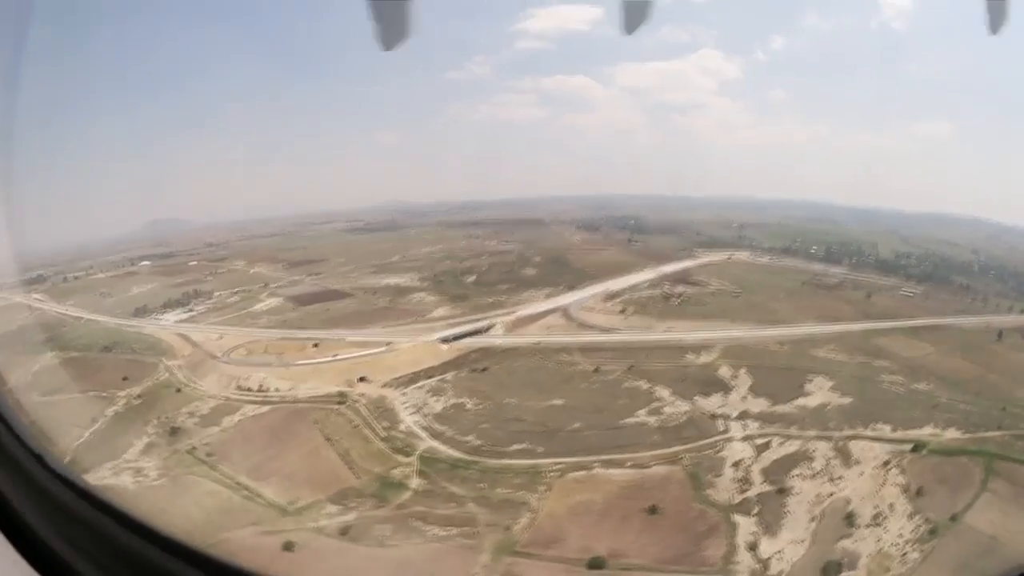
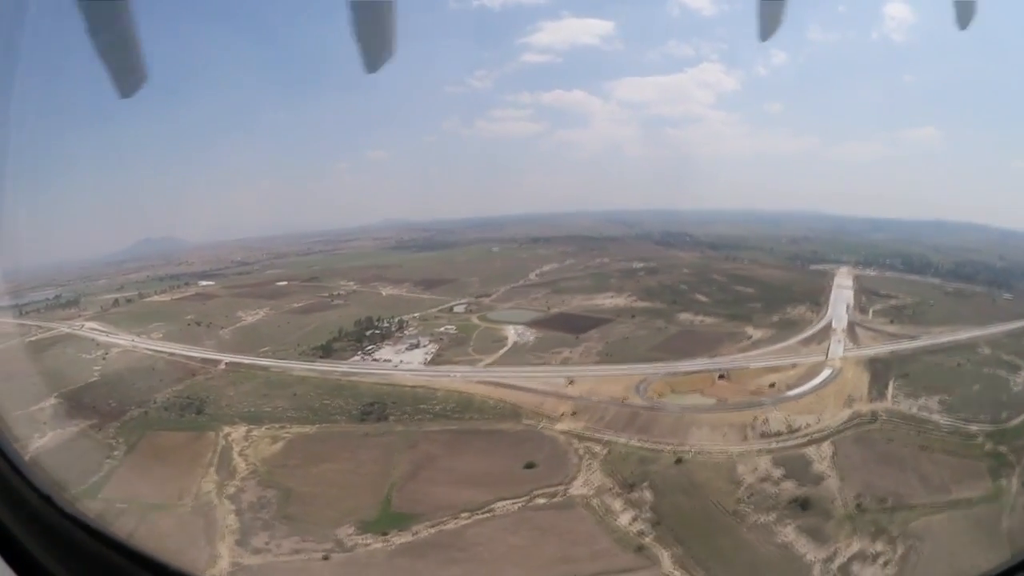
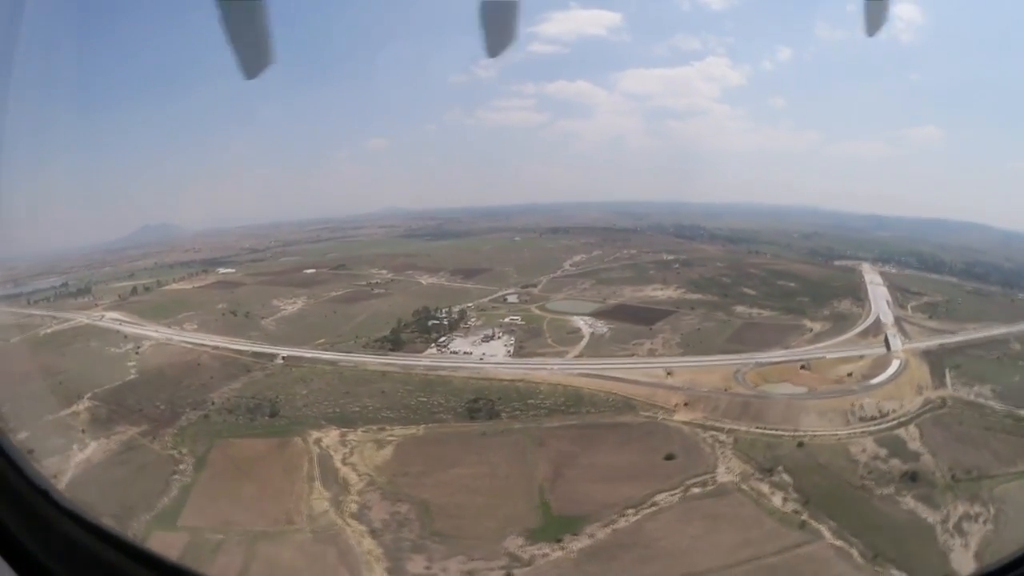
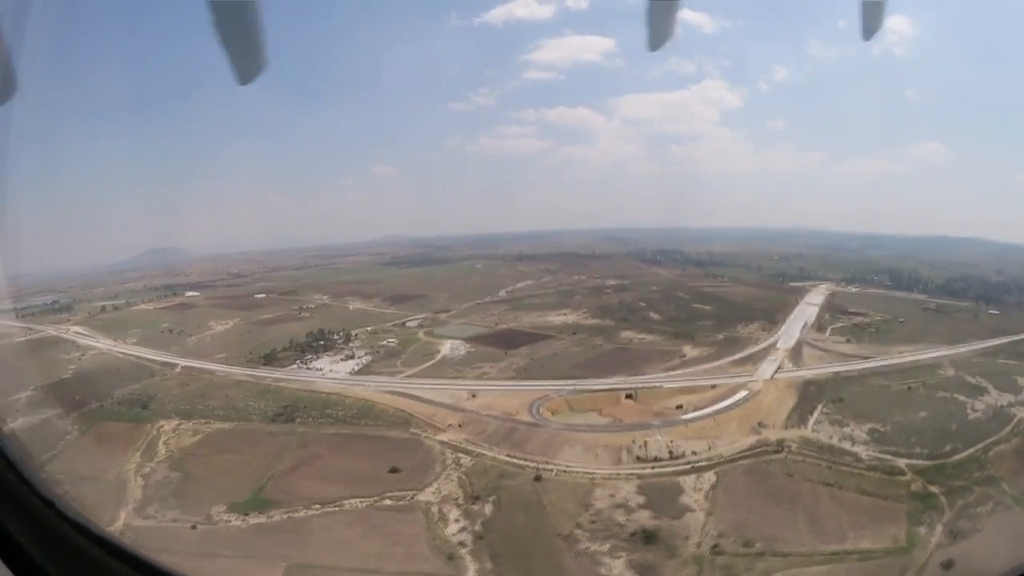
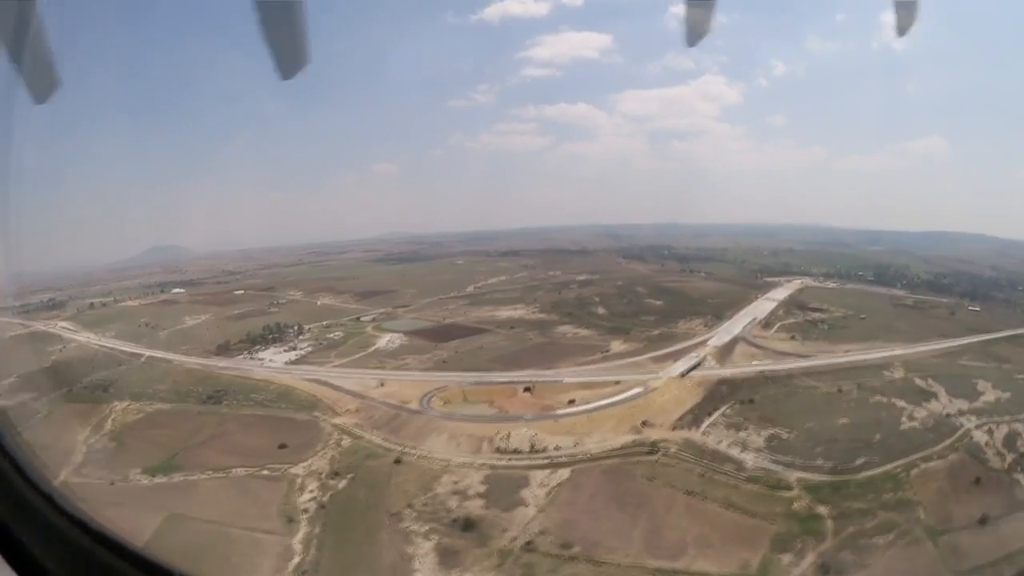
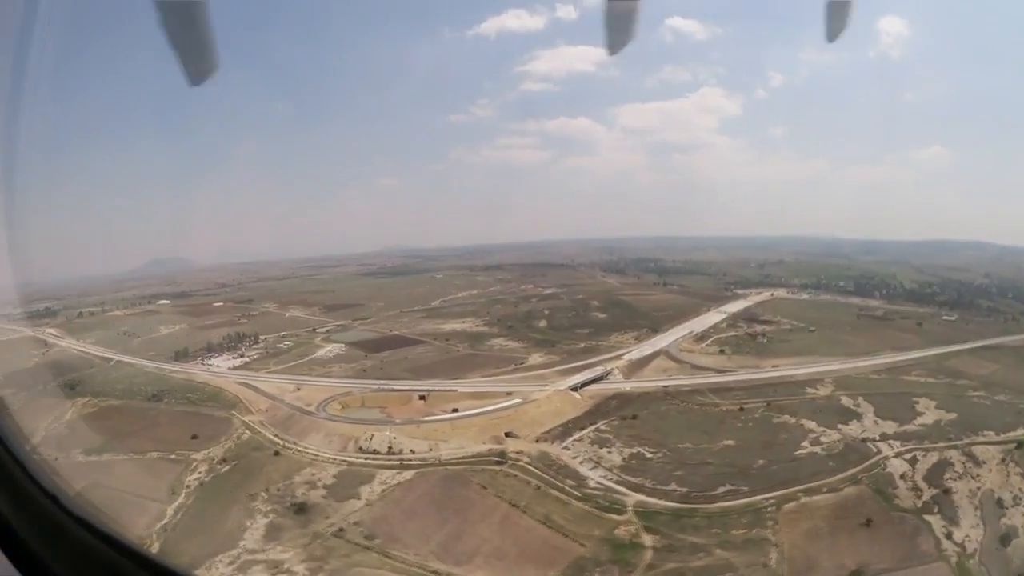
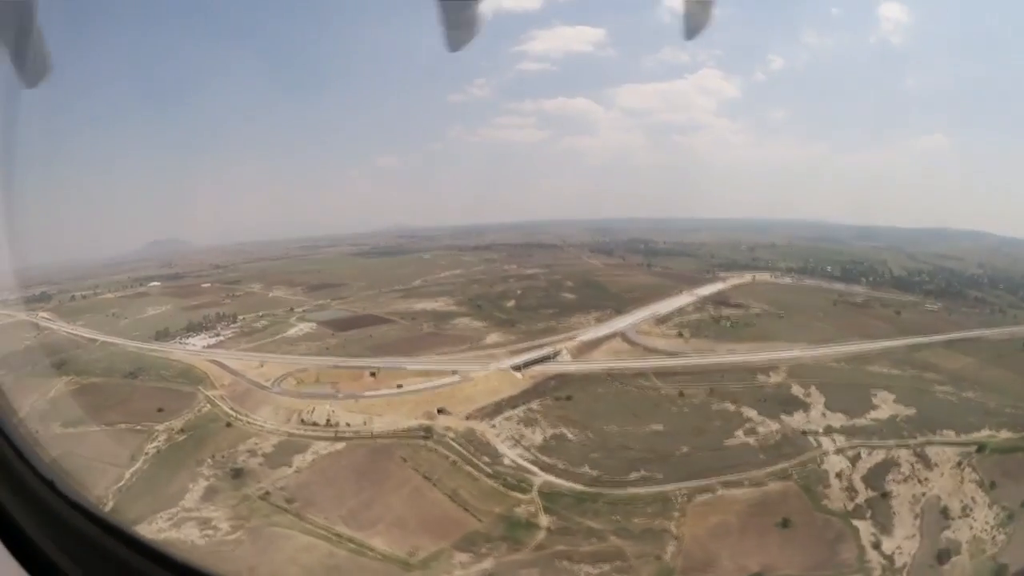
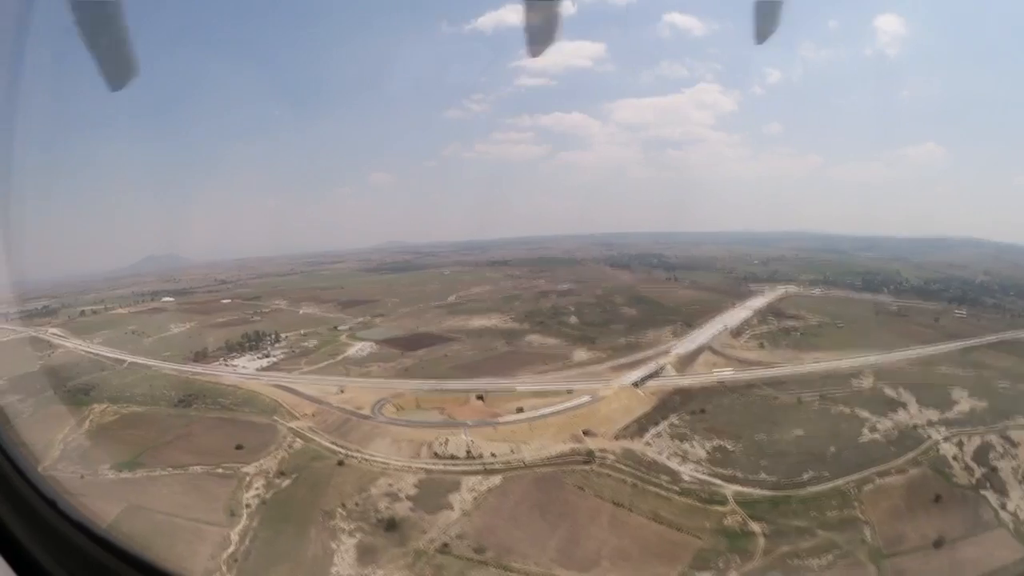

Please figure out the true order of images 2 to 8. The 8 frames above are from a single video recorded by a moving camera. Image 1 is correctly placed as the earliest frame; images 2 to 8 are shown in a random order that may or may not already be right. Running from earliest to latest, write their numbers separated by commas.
7, 6, 8, 5, 4, 2, 3
